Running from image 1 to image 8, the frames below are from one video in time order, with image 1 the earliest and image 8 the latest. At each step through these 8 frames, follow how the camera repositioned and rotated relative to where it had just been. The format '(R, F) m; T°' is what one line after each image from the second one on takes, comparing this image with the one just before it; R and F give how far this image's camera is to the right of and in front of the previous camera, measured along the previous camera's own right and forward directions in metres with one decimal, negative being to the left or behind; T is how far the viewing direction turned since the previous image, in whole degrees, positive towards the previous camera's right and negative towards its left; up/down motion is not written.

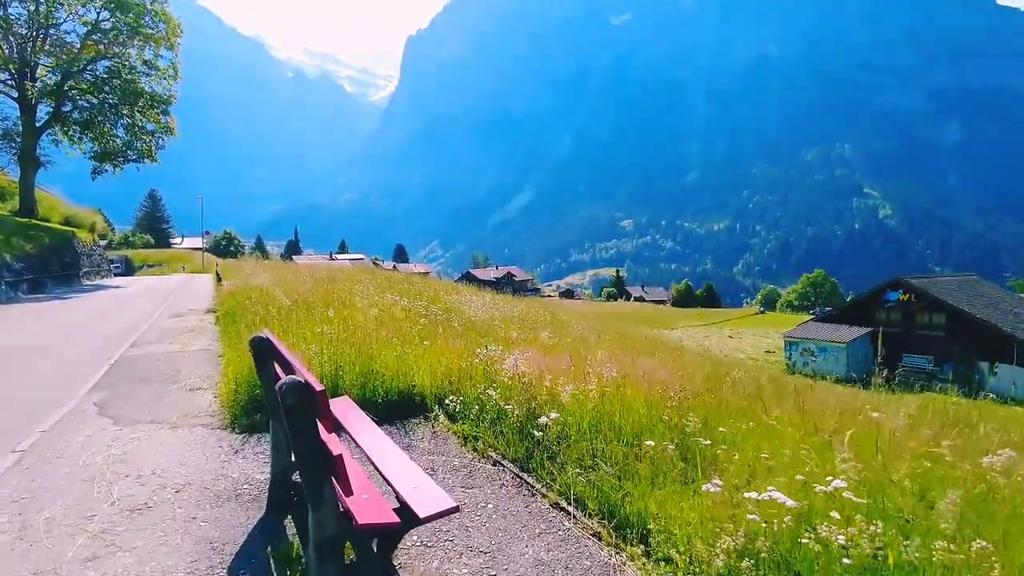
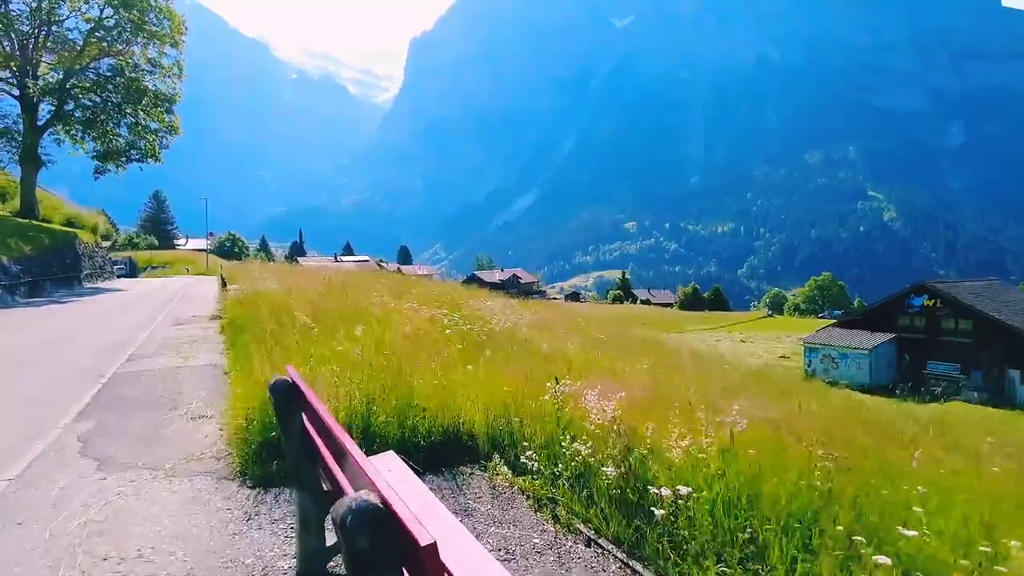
(-0.5, +1.1) m; 0°
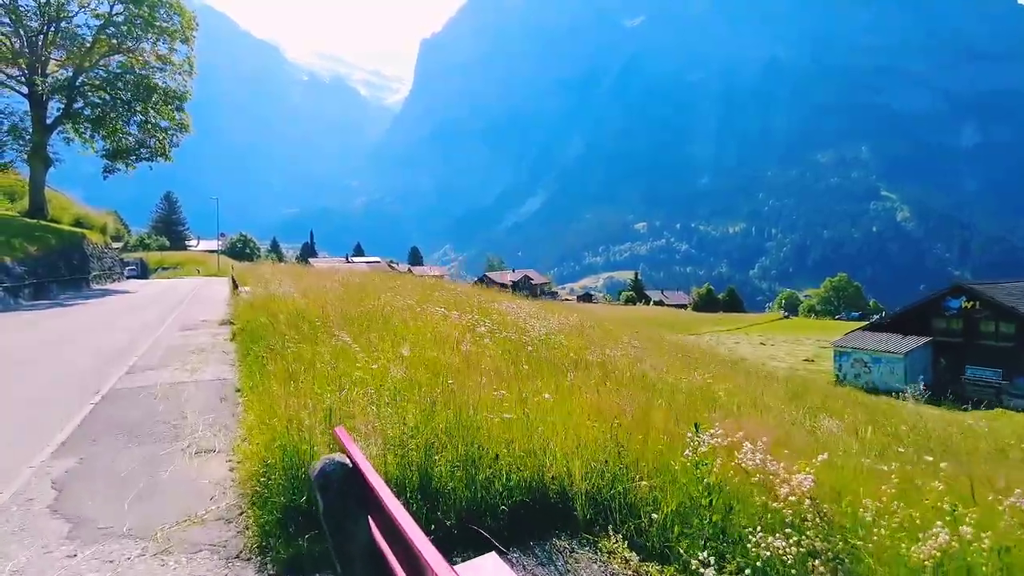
(-0.6, +1.3) m; -1°
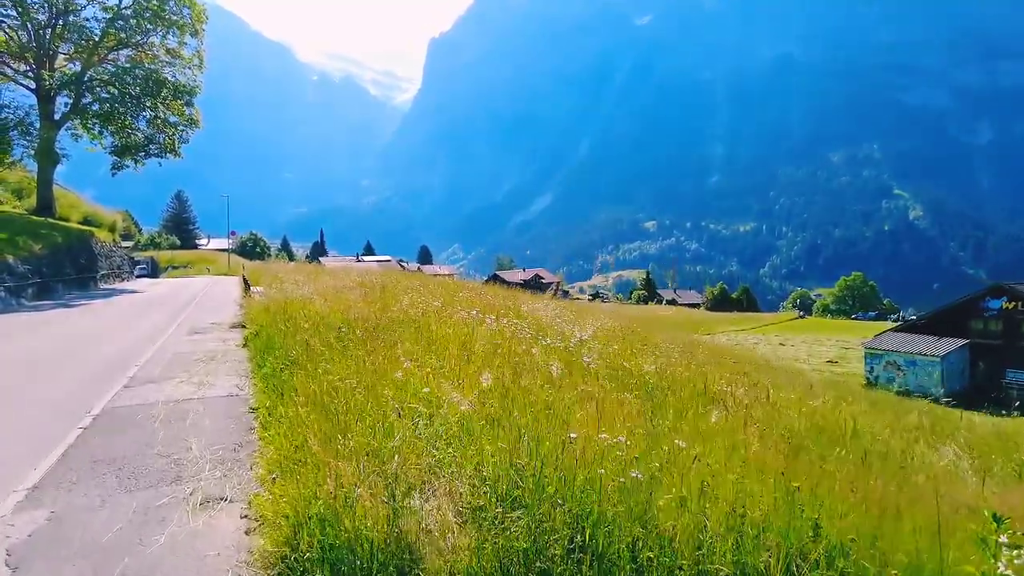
(-0.6, +1.2) m; -1°
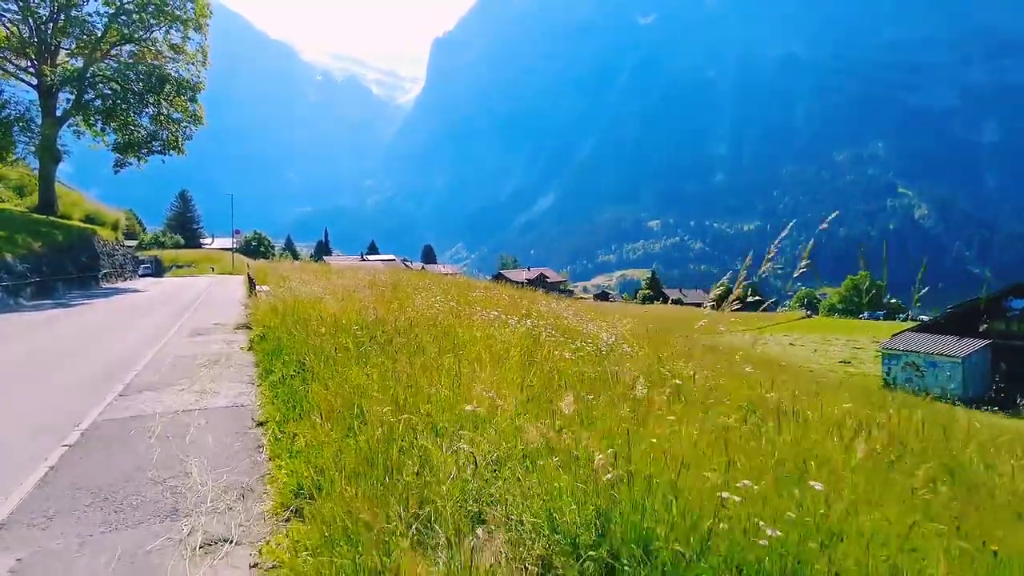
(-0.4, +0.7) m; 0°
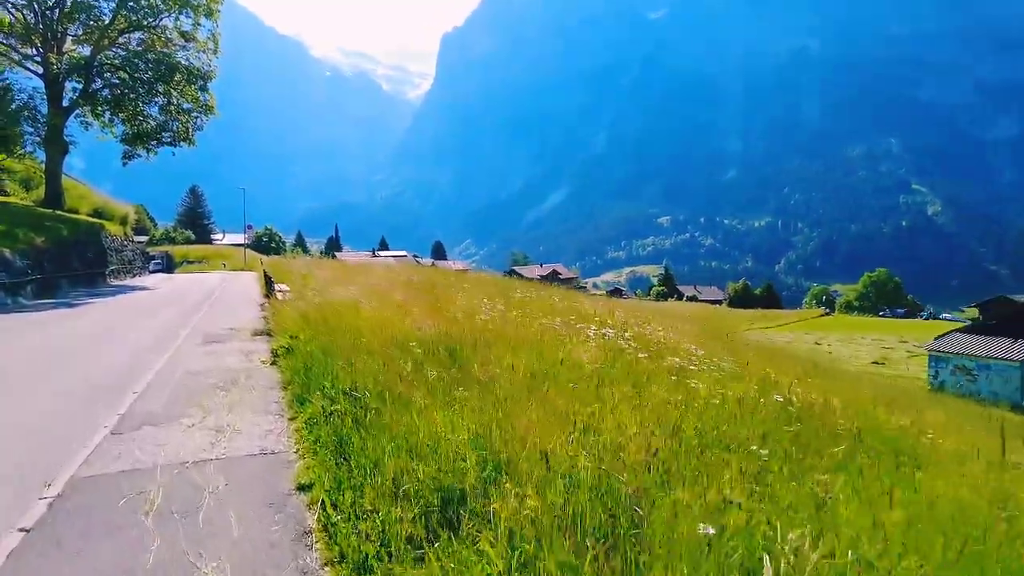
(-0.9, +1.8) m; -1°
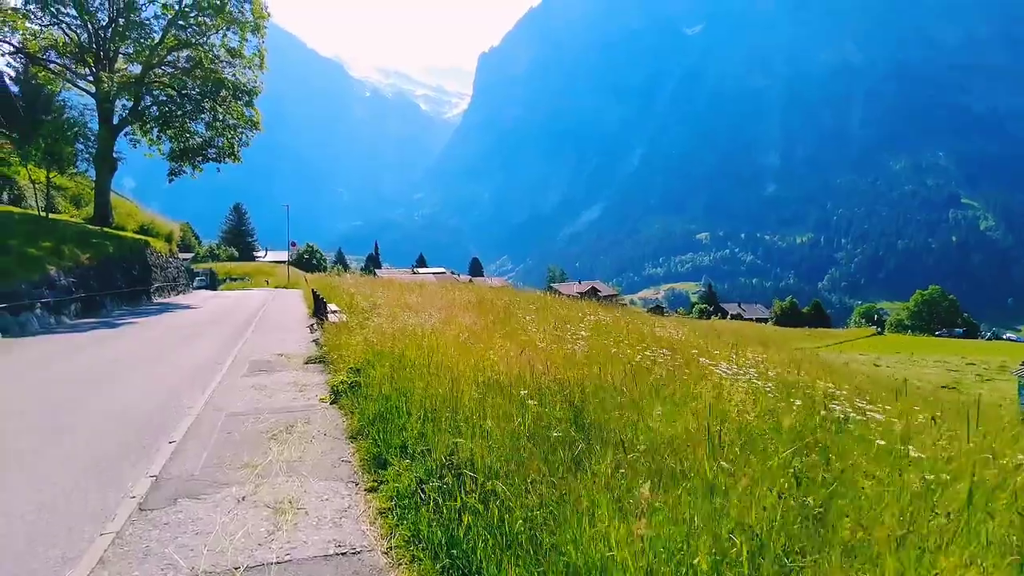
(-0.8, +1.5) m; -3°
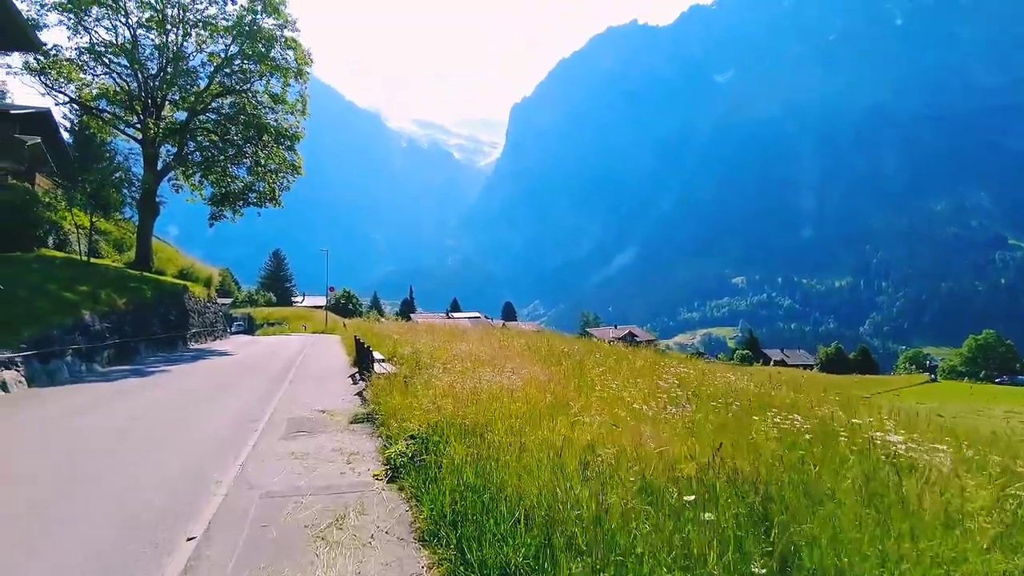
(-0.7, +1.4) m; -3°
